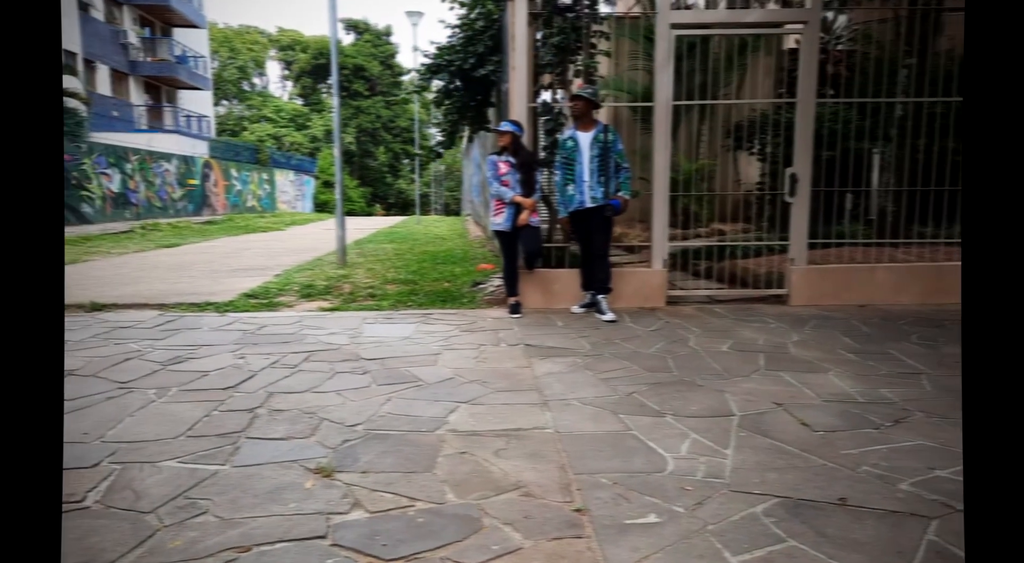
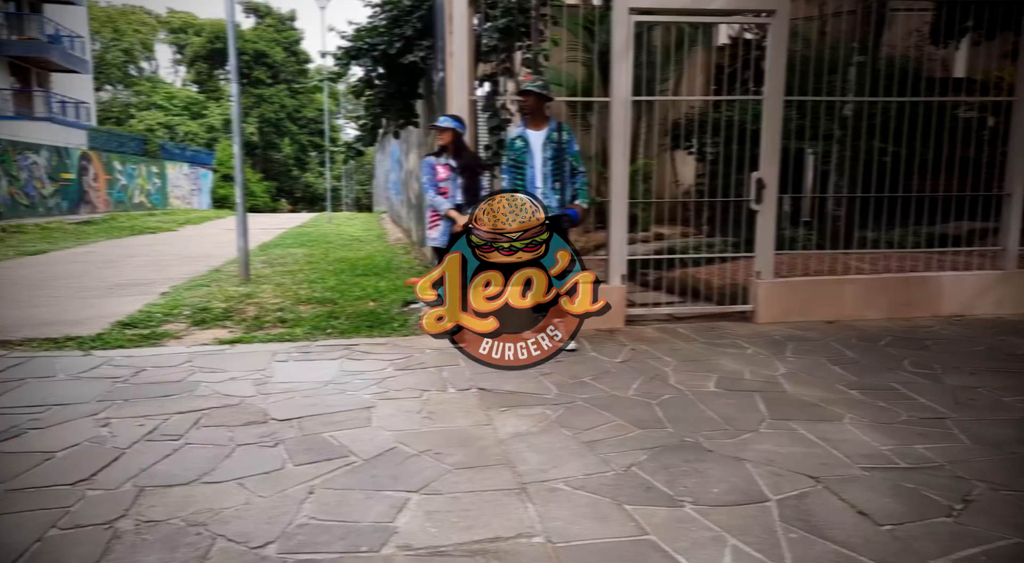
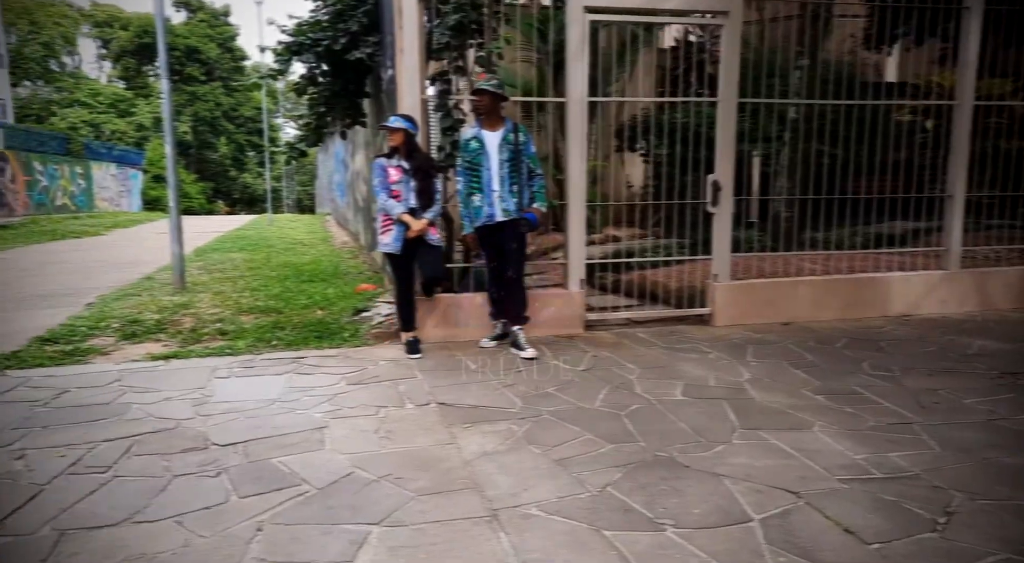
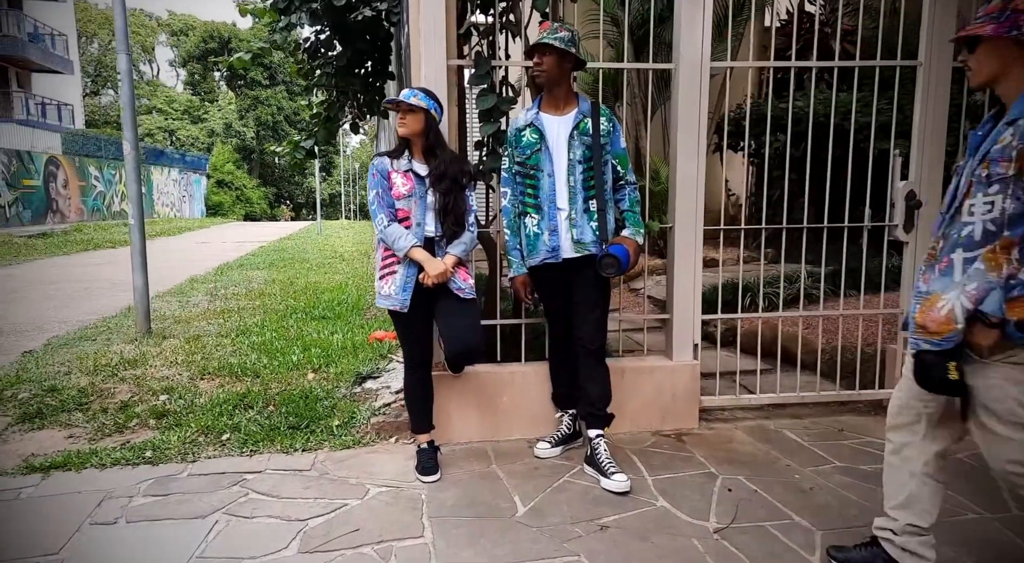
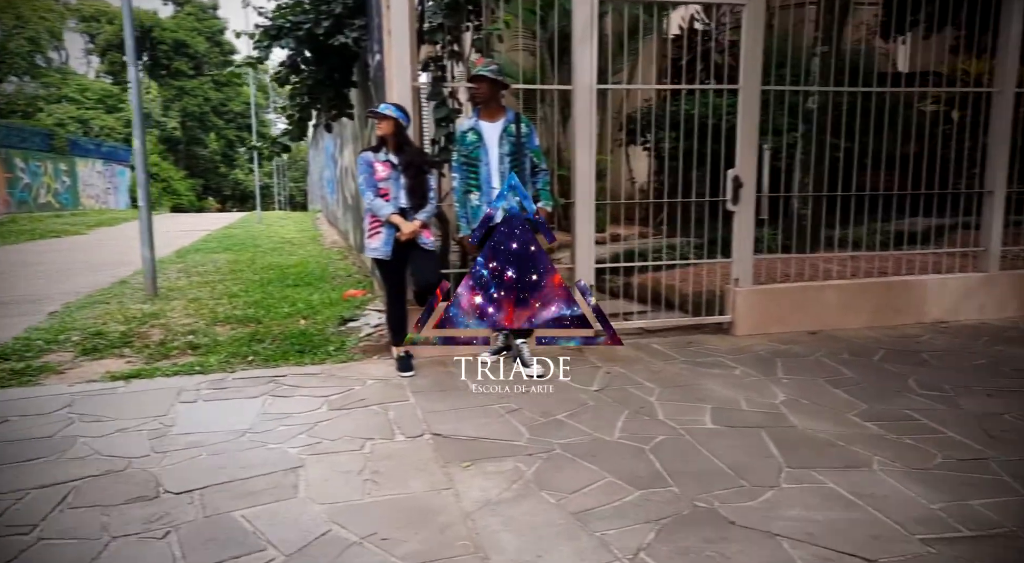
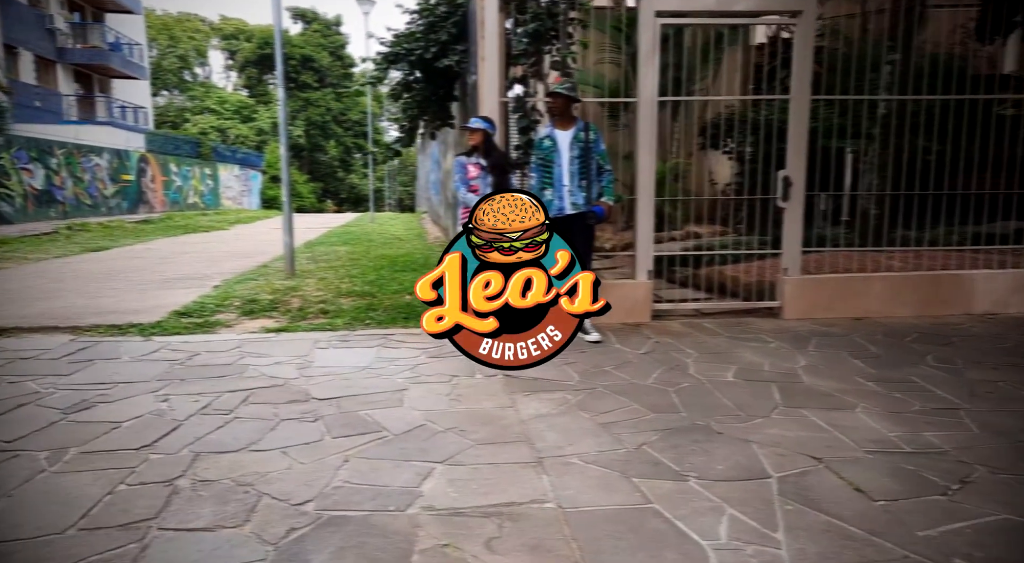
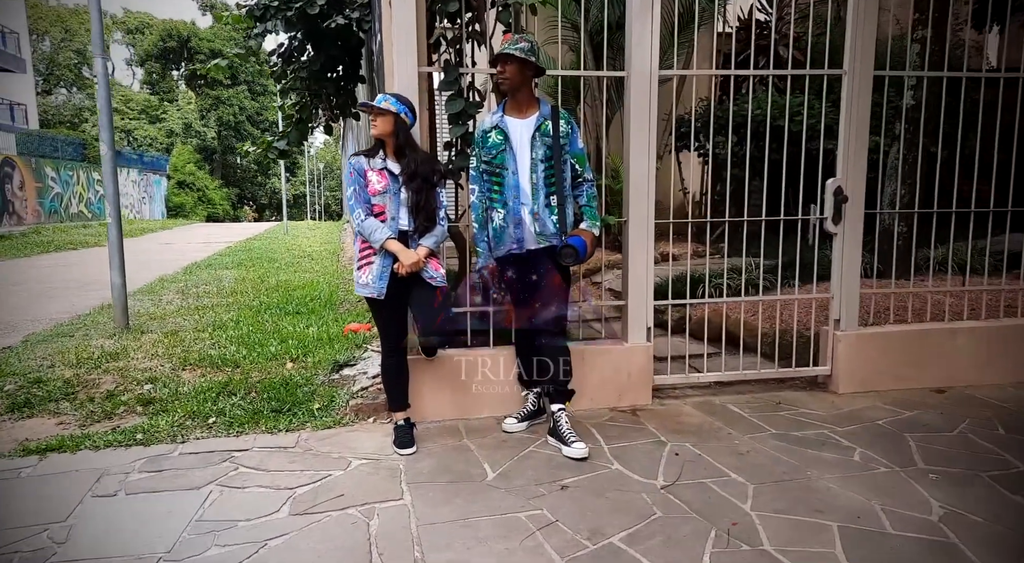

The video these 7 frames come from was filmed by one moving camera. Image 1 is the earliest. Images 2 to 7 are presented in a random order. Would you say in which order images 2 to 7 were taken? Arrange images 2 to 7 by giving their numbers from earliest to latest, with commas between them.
6, 2, 3, 5, 7, 4
